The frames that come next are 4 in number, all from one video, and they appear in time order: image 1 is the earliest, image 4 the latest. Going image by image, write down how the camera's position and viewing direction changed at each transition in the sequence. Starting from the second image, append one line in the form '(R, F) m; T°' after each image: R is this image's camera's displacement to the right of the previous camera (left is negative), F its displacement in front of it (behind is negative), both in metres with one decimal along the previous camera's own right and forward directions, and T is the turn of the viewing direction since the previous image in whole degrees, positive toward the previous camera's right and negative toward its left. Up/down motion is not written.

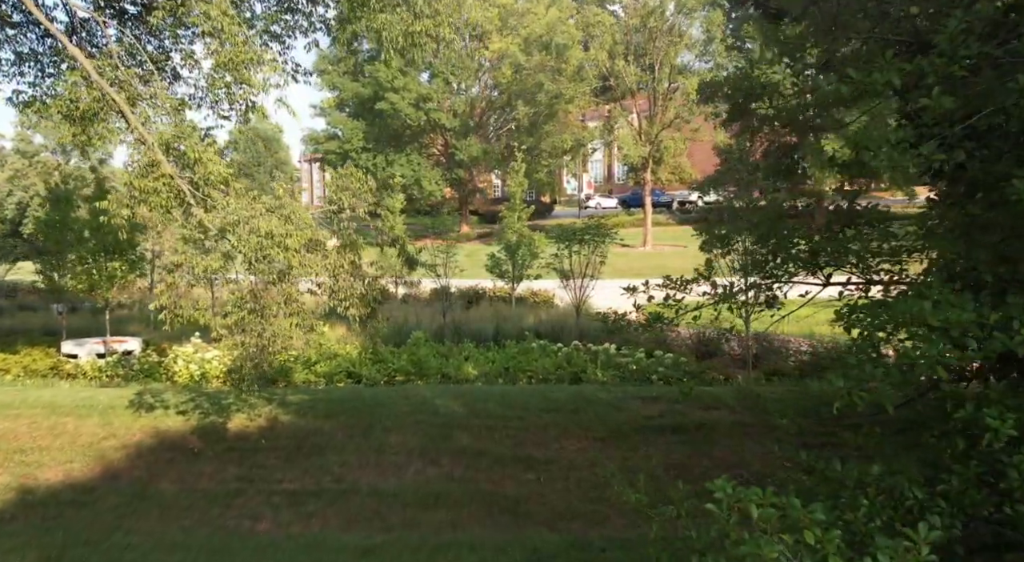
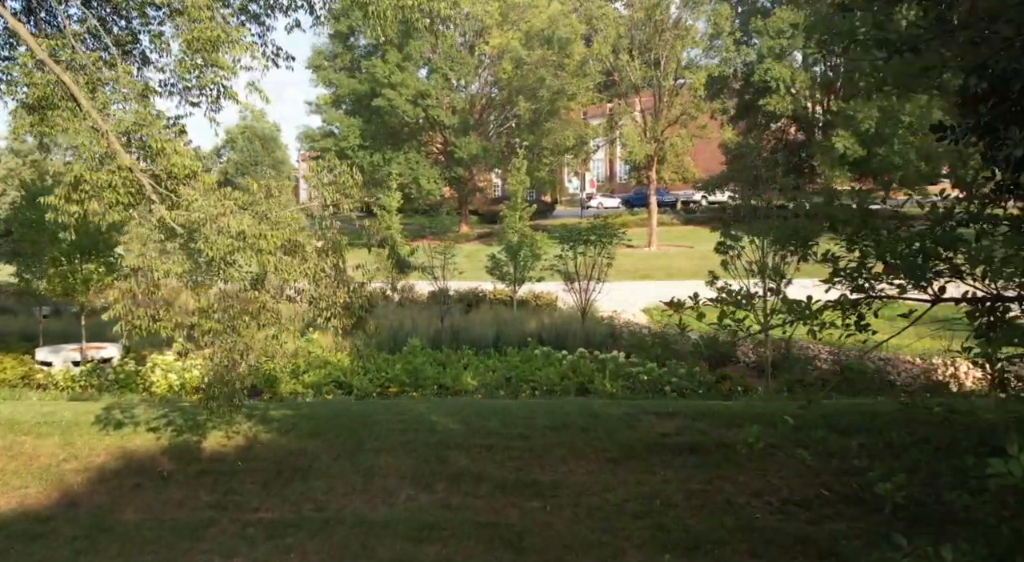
(0.0, +0.6) m; 0°
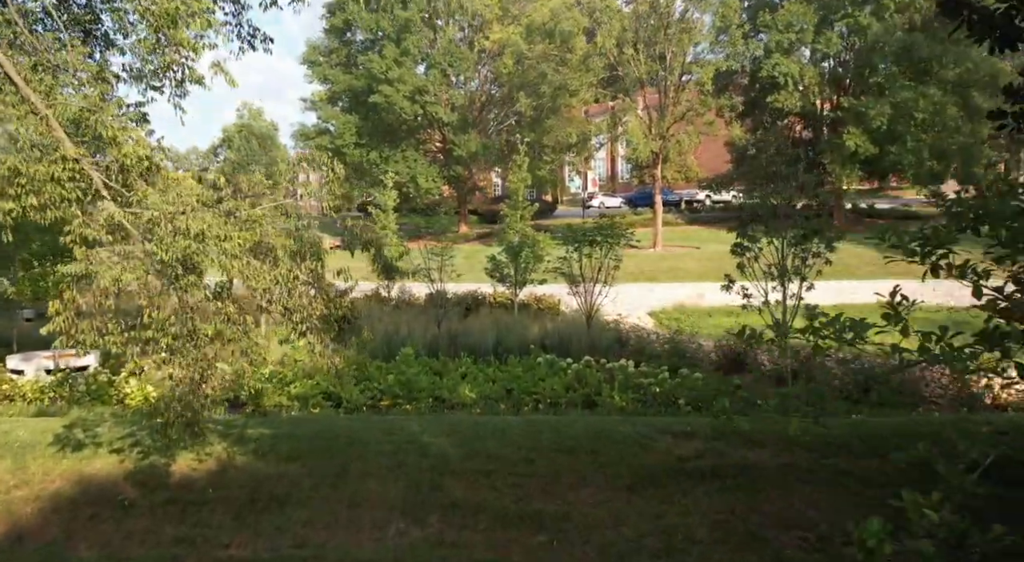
(0.0, +0.6) m; 0°
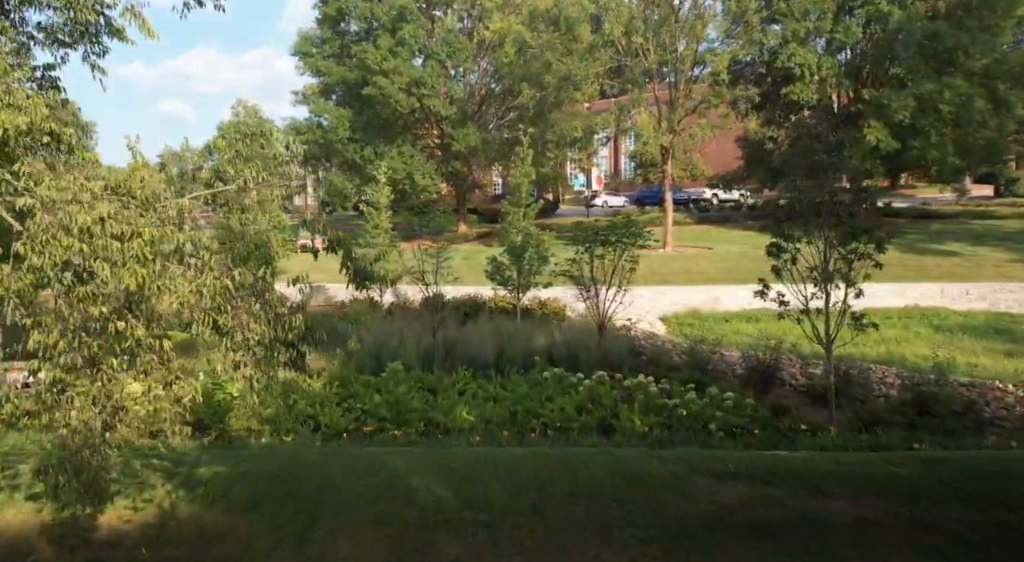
(0.0, +1.0) m; 0°
